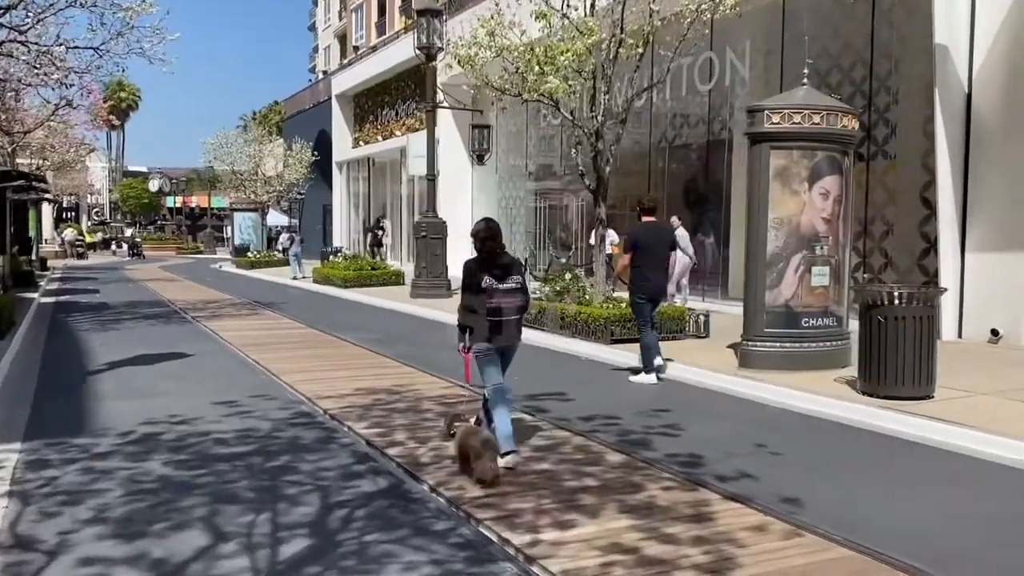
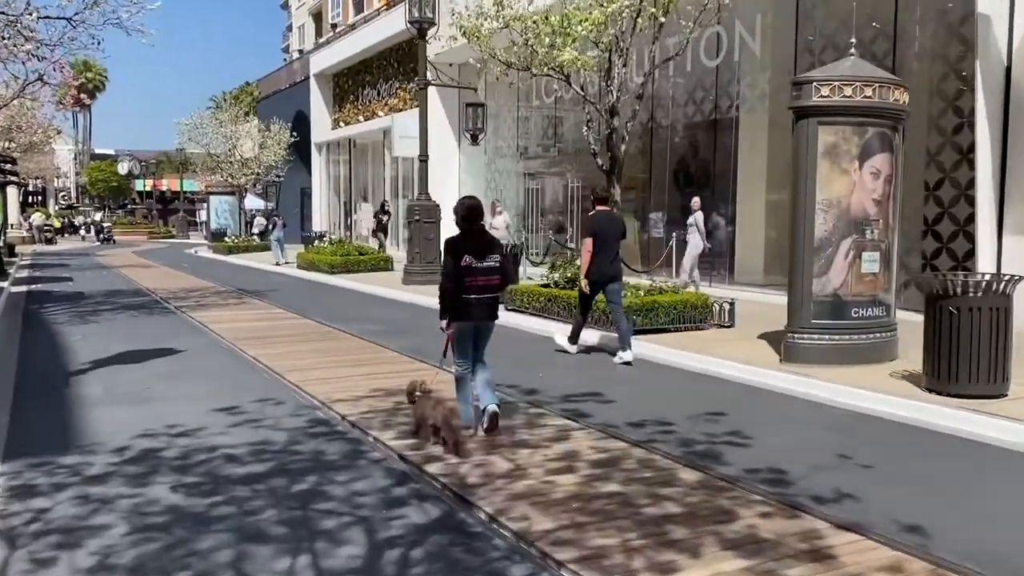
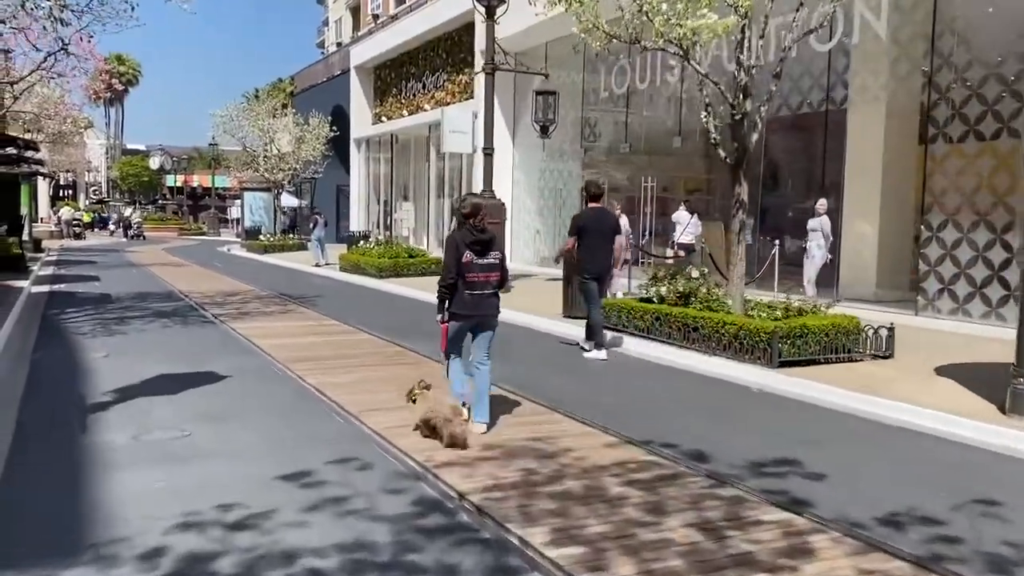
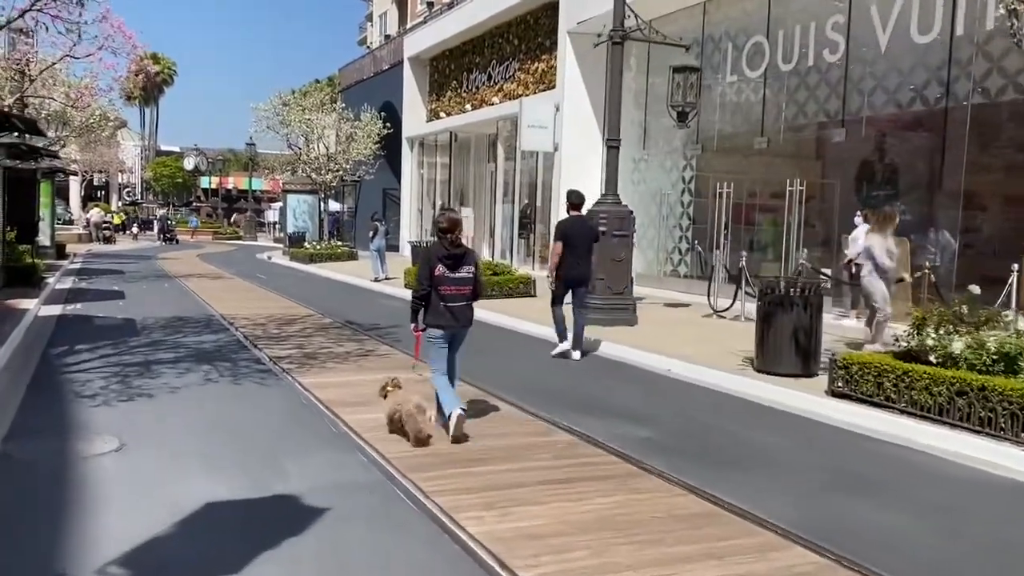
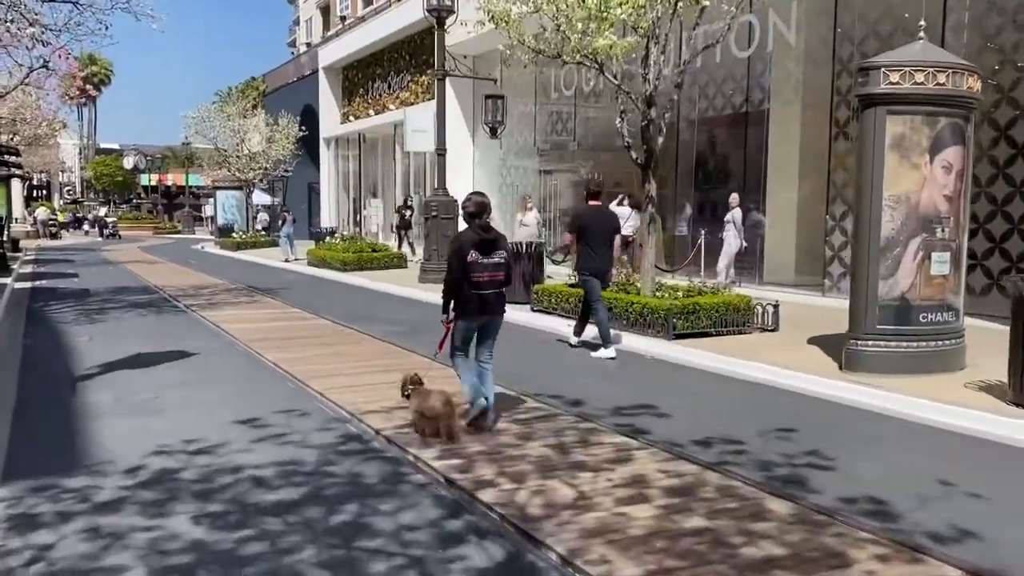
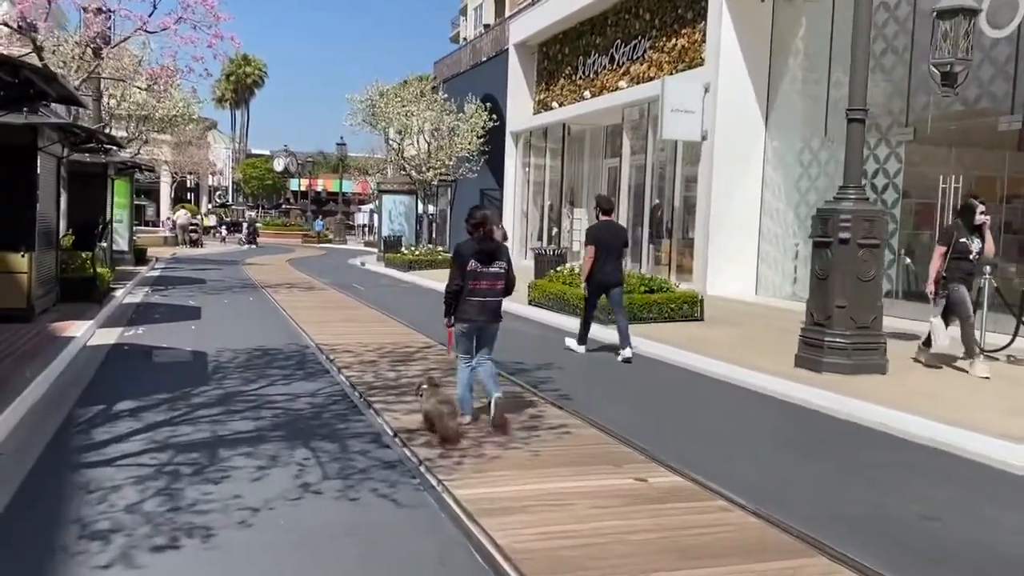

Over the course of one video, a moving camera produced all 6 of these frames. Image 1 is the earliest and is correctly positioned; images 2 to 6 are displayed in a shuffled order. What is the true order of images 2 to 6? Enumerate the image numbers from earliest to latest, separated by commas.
2, 5, 3, 4, 6
